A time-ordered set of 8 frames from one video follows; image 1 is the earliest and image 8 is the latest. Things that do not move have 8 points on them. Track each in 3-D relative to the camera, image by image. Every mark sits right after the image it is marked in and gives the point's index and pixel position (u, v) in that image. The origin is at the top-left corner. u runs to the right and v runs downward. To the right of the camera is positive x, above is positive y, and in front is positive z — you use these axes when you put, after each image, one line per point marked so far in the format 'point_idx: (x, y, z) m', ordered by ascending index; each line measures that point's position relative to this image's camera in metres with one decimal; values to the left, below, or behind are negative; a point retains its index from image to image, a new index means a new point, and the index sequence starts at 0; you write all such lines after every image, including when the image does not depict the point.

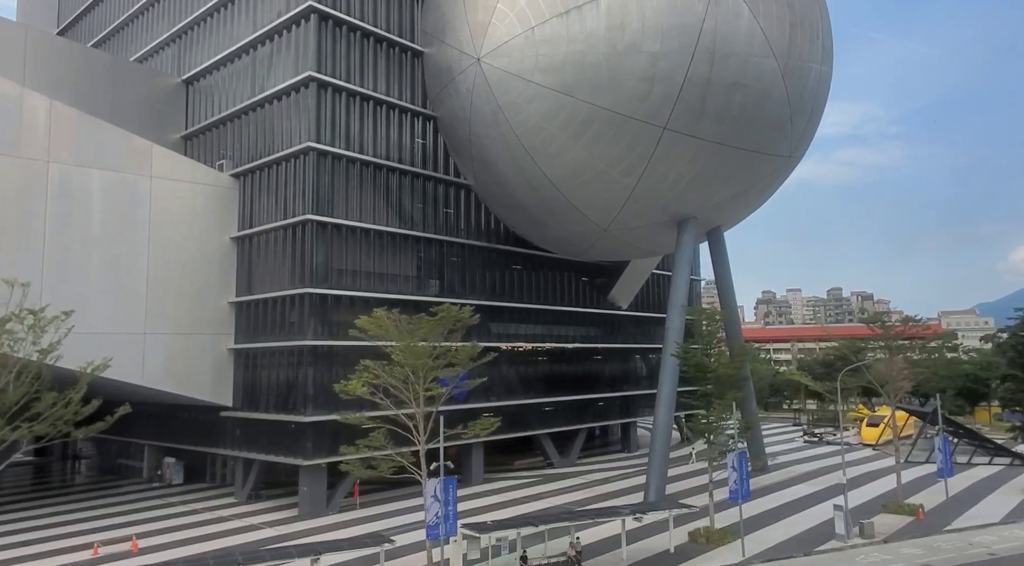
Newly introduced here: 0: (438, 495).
0: (-1.5, -4.2, +14.6) m
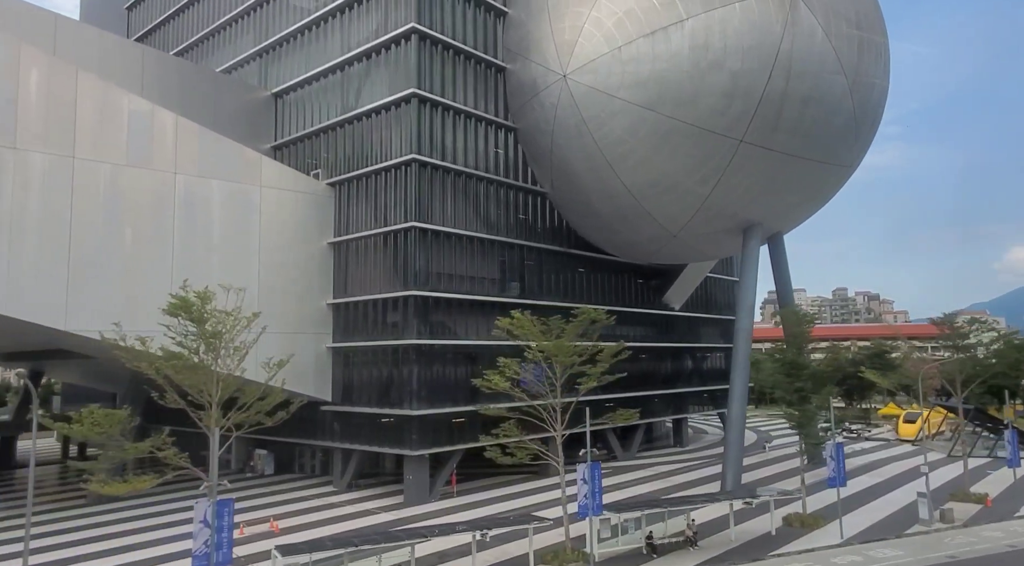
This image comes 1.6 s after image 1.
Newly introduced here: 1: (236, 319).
0: (+1.6, -4.3, +16.4) m
1: (-5.7, -0.4, +14.8) m
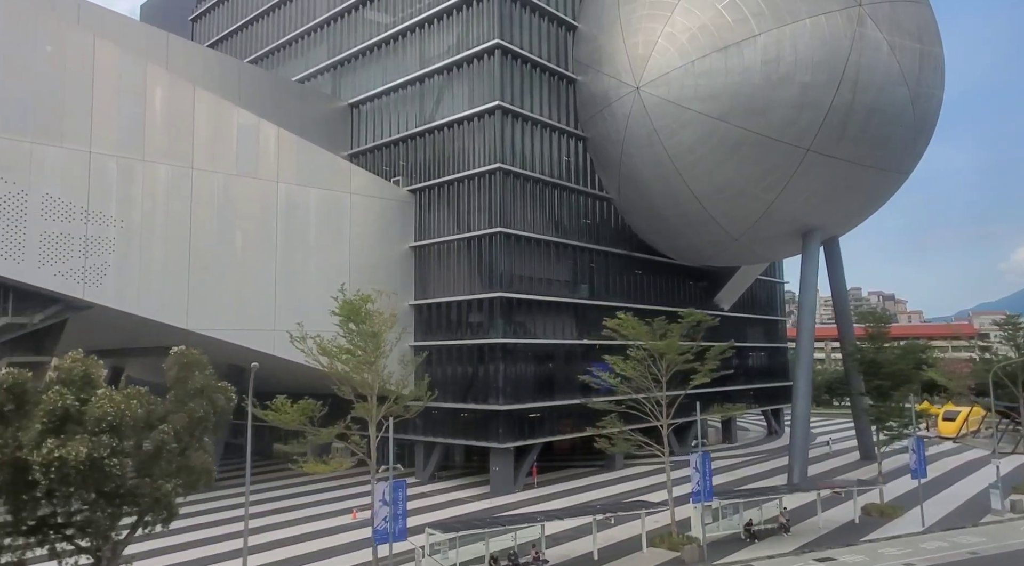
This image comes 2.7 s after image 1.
0: (+4.5, -4.4, +17.9) m
1: (-2.9, -0.5, +16.4) m
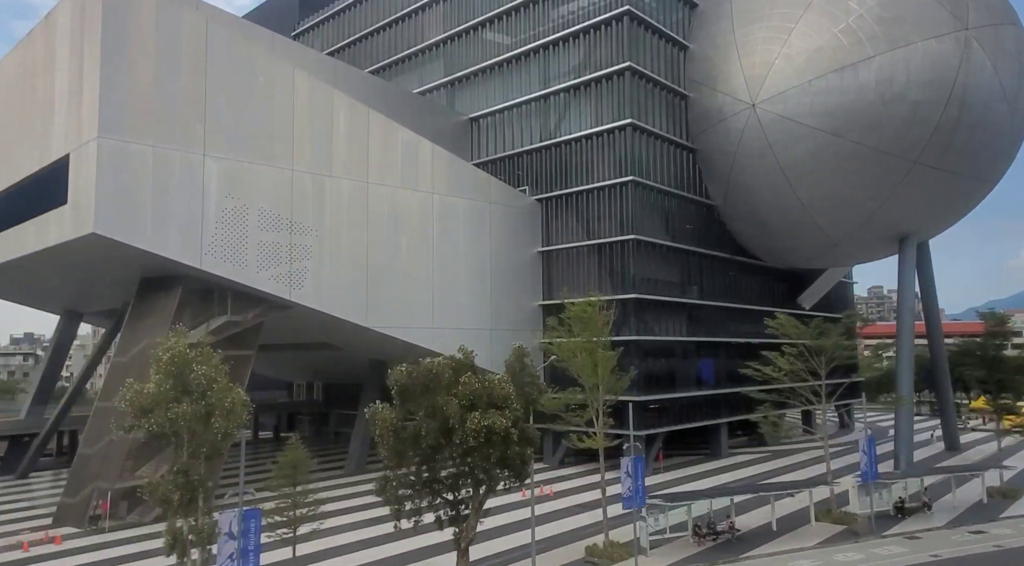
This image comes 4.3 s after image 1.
0: (+9.6, -4.5, +20.4) m
1: (+2.2, -0.6, +19.2) m
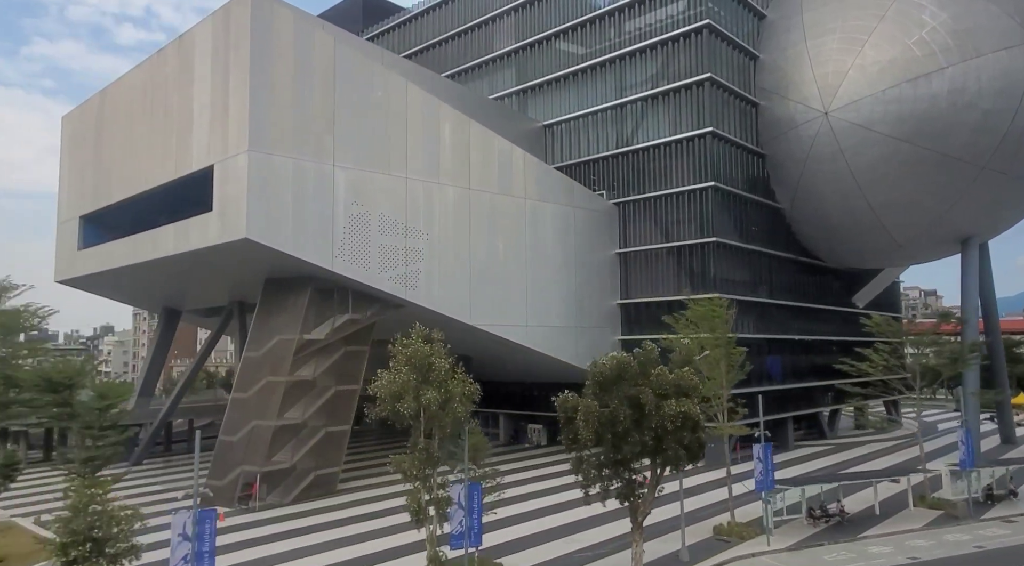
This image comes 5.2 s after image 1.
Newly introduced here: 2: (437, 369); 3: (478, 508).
0: (+13.1, -4.6, +21.9) m
1: (+5.7, -0.7, +20.8) m
2: (-1.3, -1.5, +13.0) m
3: (-0.6, -4.0, +13.2) m
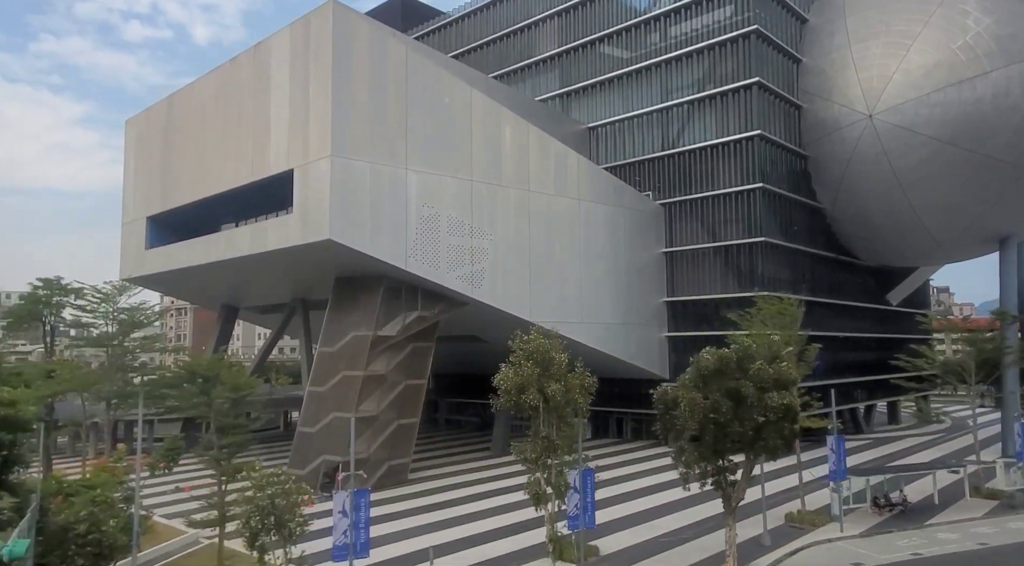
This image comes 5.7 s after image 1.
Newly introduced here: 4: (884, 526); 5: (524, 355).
0: (+15.4, -4.6, +22.9) m
1: (+8.0, -0.6, +21.9) m
2: (+0.8, -1.5, +14.1) m
3: (+1.5, -4.0, +14.4) m
4: (+9.8, -6.4, +19.8) m
5: (+0.2, -1.4, +14.1) m
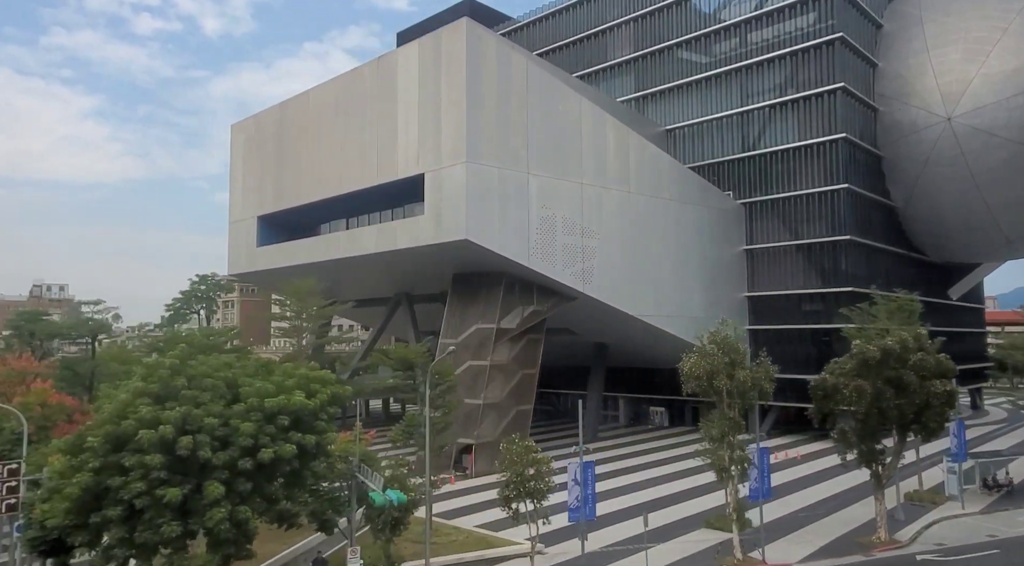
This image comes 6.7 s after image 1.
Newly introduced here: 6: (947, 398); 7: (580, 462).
0: (+19.6, -4.5, +24.5) m
1: (+12.2, -0.6, +23.6) m
2: (+4.9, -1.5, +16.0) m
3: (+5.5, -4.0, +16.3) m
4: (+14.0, -6.4, +21.6) m
5: (+4.3, -1.3, +16.0) m
6: (+9.4, -2.5, +16.5) m
7: (+1.3, -3.5, +14.5) m
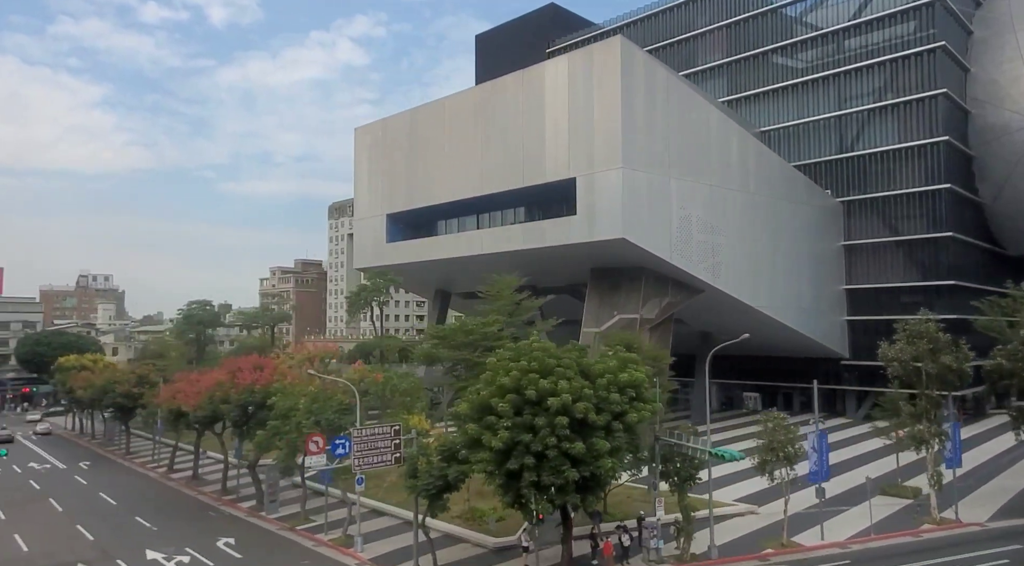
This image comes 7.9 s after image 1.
0: (+25.4, -4.4, +26.7) m
1: (+18.0, -0.4, +25.9) m
2: (+10.5, -1.4, +18.6) m
3: (+11.2, -3.9, +18.9) m
4: (+19.7, -6.3, +23.9) m
5: (+9.9, -1.3, +18.6) m
6: (+15.0, -2.5, +18.9) m
7: (+6.9, -3.4, +17.2) m
